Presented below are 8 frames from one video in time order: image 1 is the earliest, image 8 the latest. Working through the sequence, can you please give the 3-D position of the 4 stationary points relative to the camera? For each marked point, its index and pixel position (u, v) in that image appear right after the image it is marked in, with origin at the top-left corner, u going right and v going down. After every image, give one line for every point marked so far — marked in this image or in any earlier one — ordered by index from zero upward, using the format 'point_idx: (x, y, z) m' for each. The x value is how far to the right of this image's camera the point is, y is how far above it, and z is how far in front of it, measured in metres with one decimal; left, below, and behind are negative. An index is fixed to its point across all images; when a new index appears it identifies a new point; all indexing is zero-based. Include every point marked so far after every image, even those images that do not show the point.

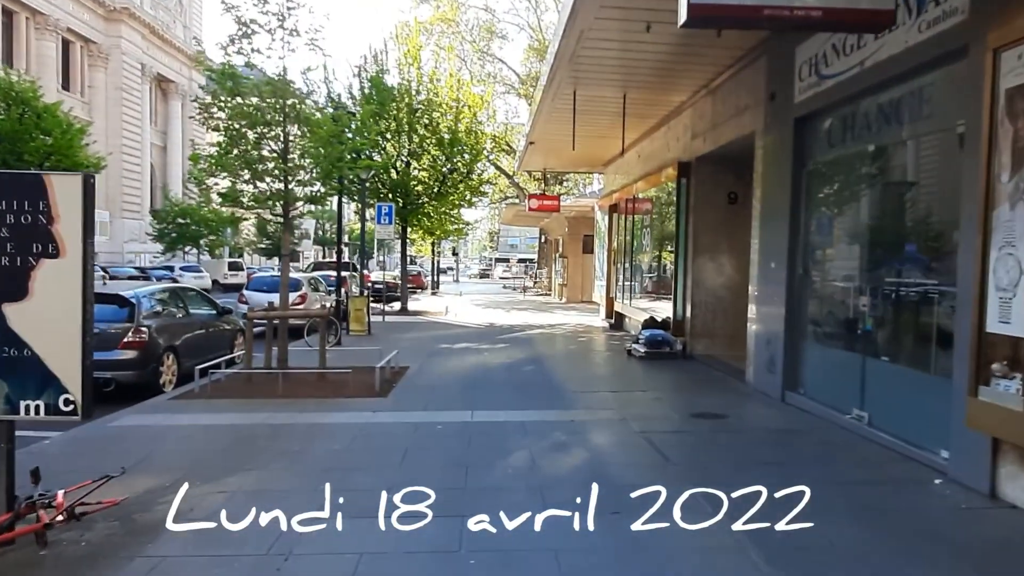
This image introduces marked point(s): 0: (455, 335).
0: (-1.6, -1.3, +19.0) m
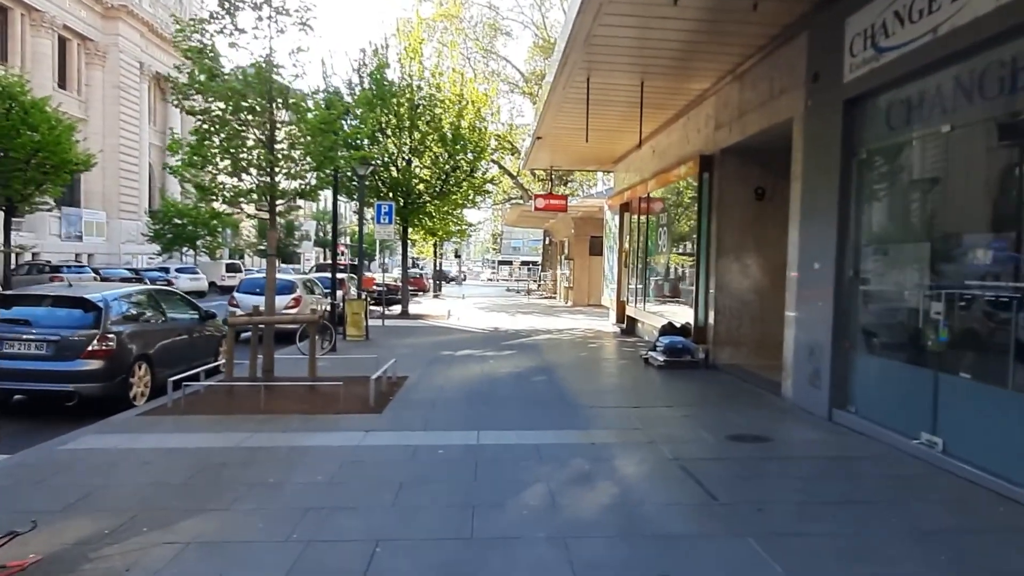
0: (-1.4, -1.4, +18.0) m
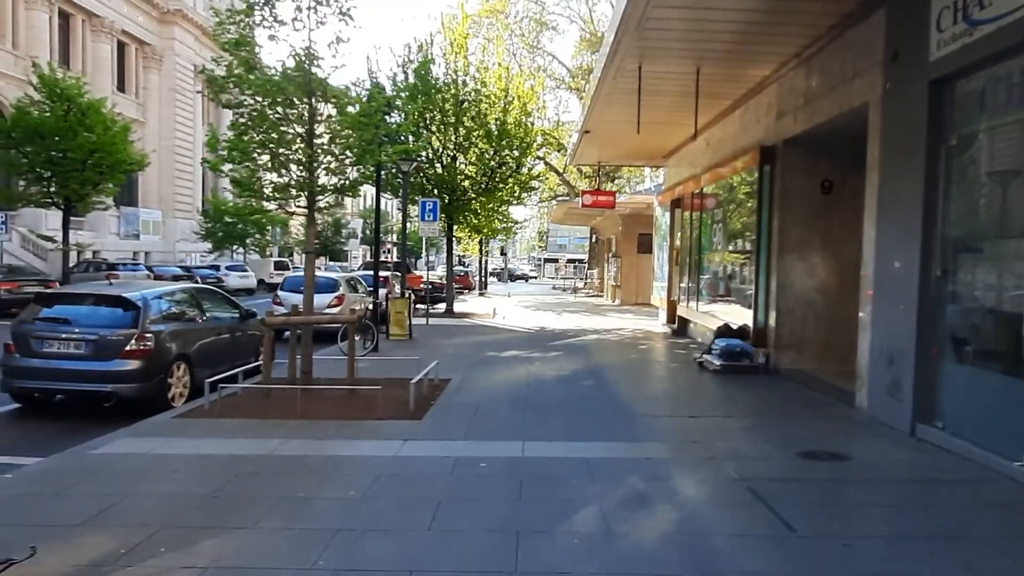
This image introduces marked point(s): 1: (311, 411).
0: (-0.2, -1.4, +17.5) m
1: (-2.5, -1.5, +8.5) m
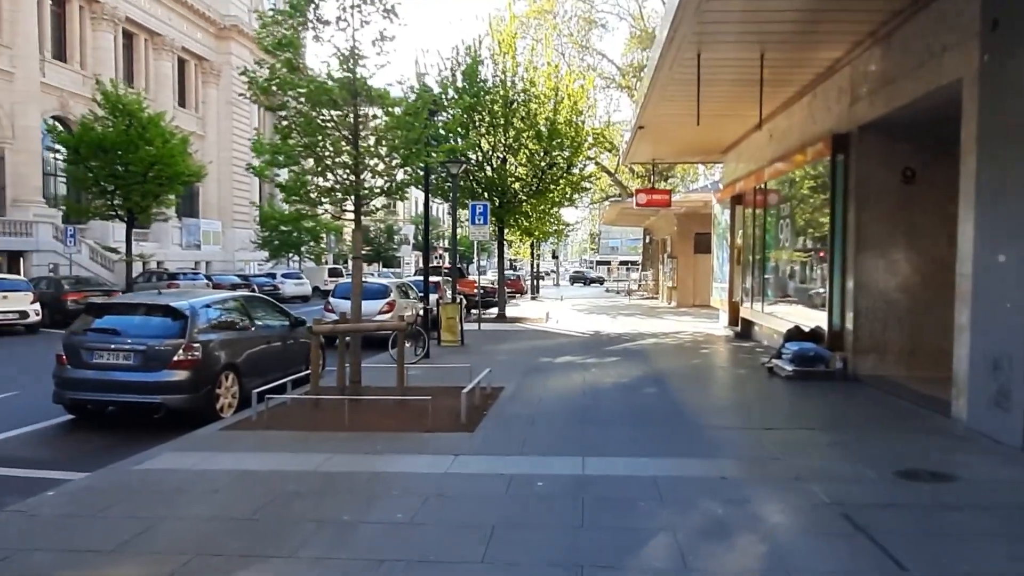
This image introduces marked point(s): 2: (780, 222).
0: (+1.1, -1.4, +16.9) m
1: (-1.8, -1.6, +8.2) m
2: (+5.8, +1.4, +14.7) m
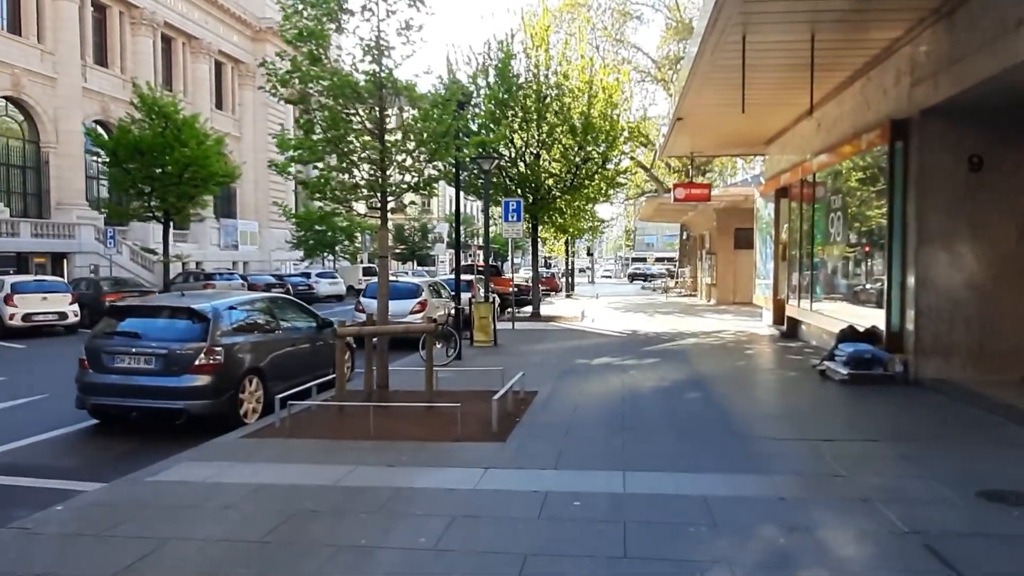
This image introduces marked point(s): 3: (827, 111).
0: (+2.0, -1.4, +16.4) m
1: (-1.4, -1.6, +7.7) m
2: (+6.5, +1.5, +13.9) m
3: (+6.6, +3.7, +14.3) m
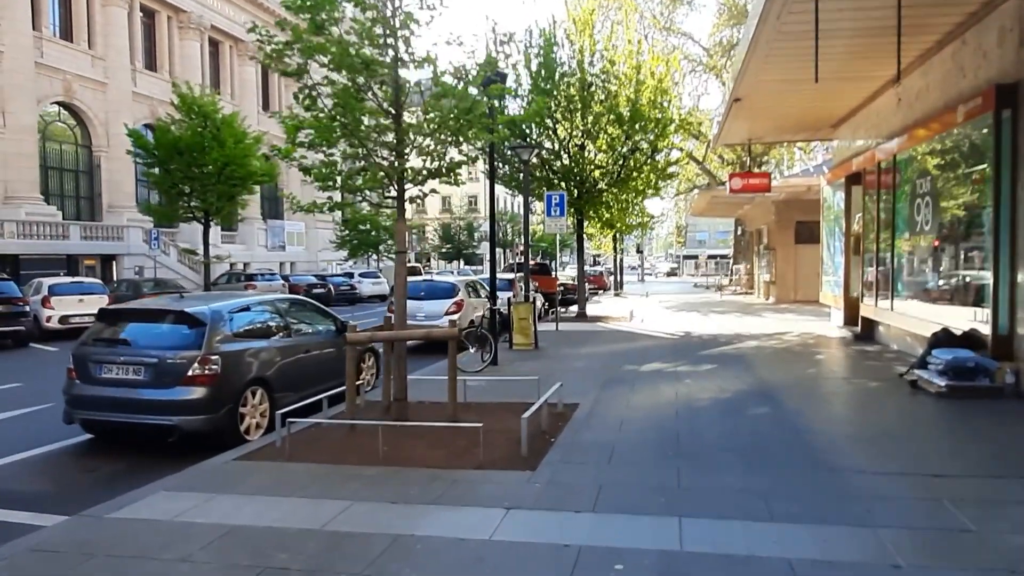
0: (+2.9, -1.4, +15.0) m
1: (-1.1, -1.6, +6.7) m
2: (+7.2, +1.6, +12.2) m
3: (+7.4, +3.8, +12.6) m
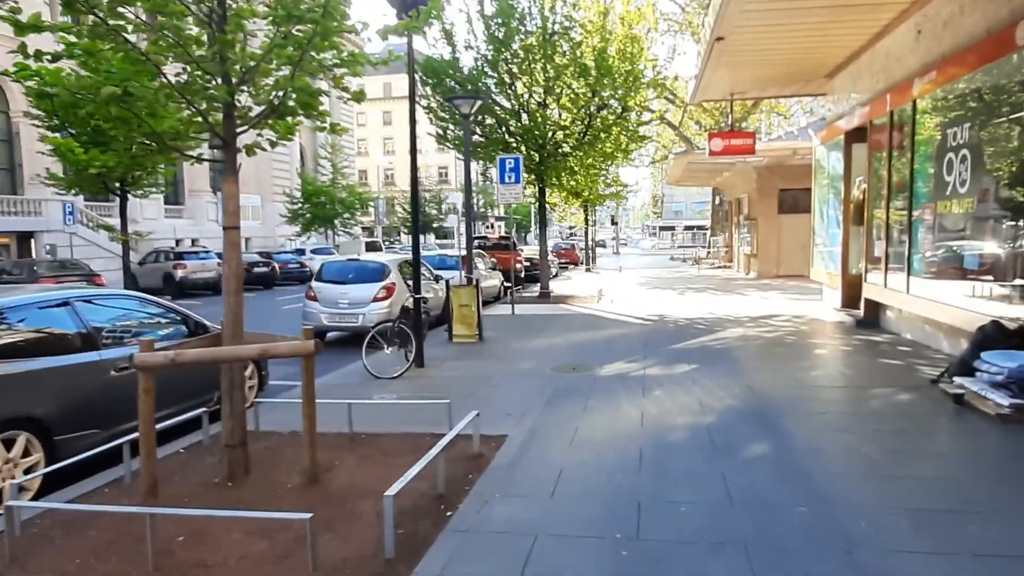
0: (+1.7, -1.0, +12.5) m
1: (-2.0, -1.6, +4.1) m
2: (+6.2, +1.9, +9.8) m
3: (+6.3, +4.1, +10.1) m
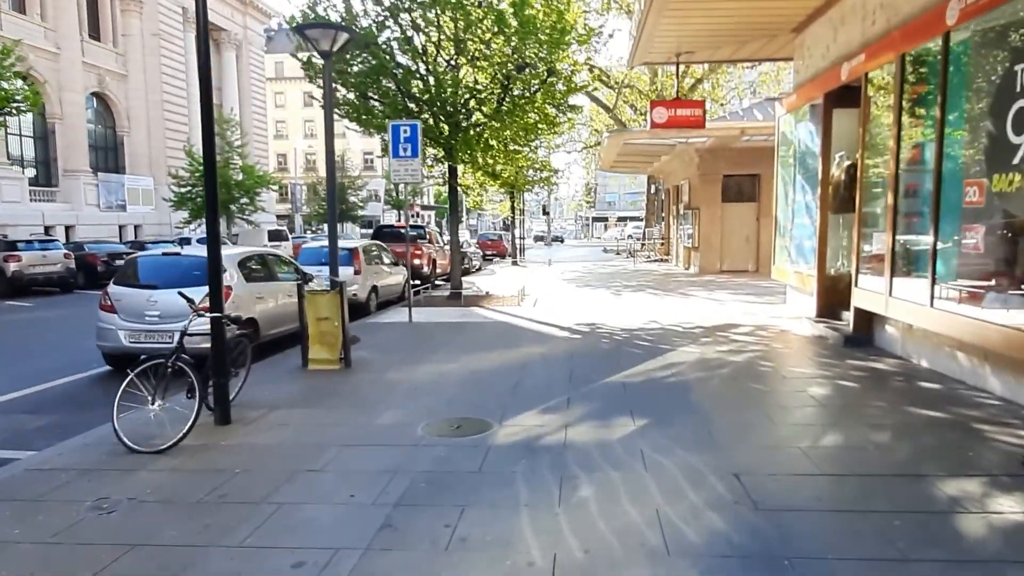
0: (+0.1, -1.1, +9.1) m
1: (-2.8, -1.8, +0.3) m
2: (+4.8, +1.7, +6.8) m
3: (+4.8, +4.0, +7.0) m
